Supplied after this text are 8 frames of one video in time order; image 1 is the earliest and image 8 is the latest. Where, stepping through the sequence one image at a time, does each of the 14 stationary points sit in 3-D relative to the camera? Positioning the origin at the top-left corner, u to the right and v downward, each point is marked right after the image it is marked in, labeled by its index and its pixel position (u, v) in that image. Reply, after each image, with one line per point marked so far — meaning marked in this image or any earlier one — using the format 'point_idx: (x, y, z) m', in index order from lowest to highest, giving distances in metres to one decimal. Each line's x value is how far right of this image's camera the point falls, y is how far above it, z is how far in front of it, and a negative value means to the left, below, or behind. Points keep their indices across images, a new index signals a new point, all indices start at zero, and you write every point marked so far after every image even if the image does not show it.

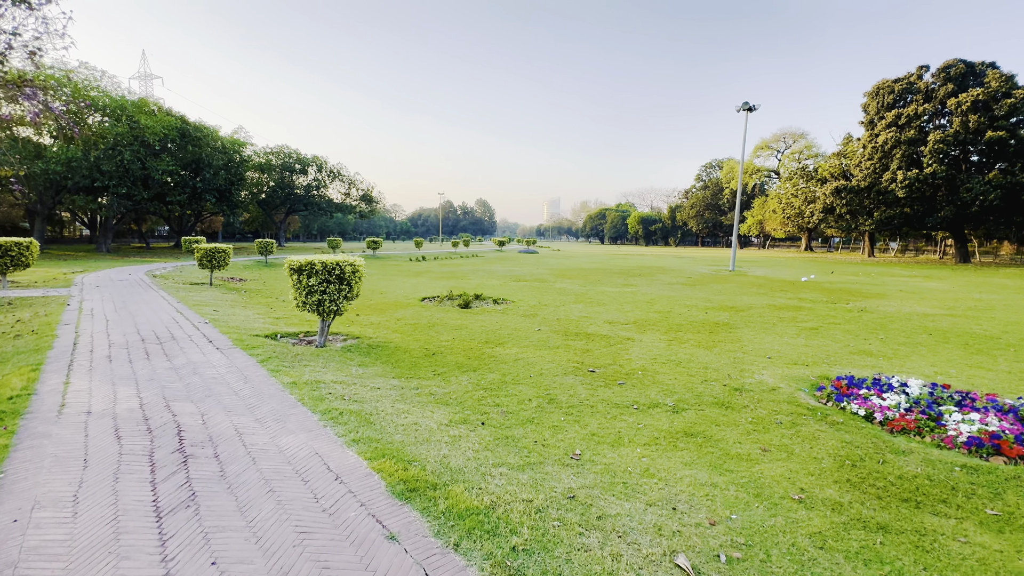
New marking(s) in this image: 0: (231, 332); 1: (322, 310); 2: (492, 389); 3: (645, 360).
0: (-4.0, -0.6, +6.5) m
1: (-2.8, -0.3, +6.6) m
2: (-0.2, -1.2, +5.1) m
3: (+2.0, -1.1, +6.7) m
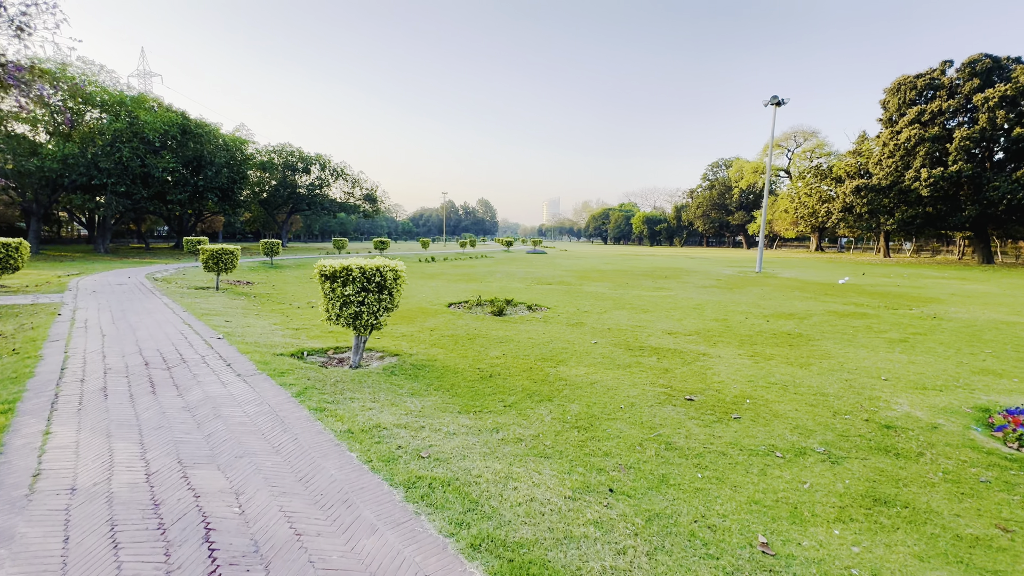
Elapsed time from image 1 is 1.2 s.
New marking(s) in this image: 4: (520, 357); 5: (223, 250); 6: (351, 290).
0: (-3.1, -0.8, +5.4) m
1: (-1.9, -0.5, +5.5) m
2: (+0.7, -1.3, +4.1) m
3: (+2.9, -1.2, +5.6) m
4: (+0.1, -1.0, +6.6) m
5: (-8.1, +1.1, +12.7) m
6: (-1.9, 0.0, +5.3) m
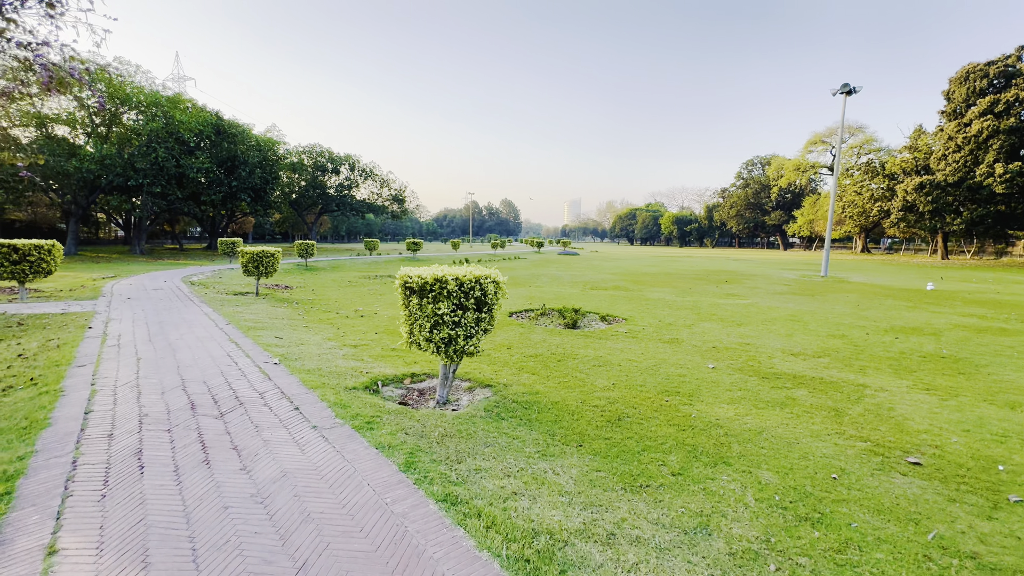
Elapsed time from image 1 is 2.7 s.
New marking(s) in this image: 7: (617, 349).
0: (-1.8, -0.9, +4.3) m
1: (-0.6, -0.6, +4.3) m
2: (+1.9, -1.4, +2.8) m
3: (+4.2, -1.4, +4.2) m
4: (+1.5, -1.2, +5.3) m
5: (-6.5, +0.9, +11.8) m
6: (-0.6, -0.2, +4.2) m
7: (+1.7, -1.0, +7.2) m
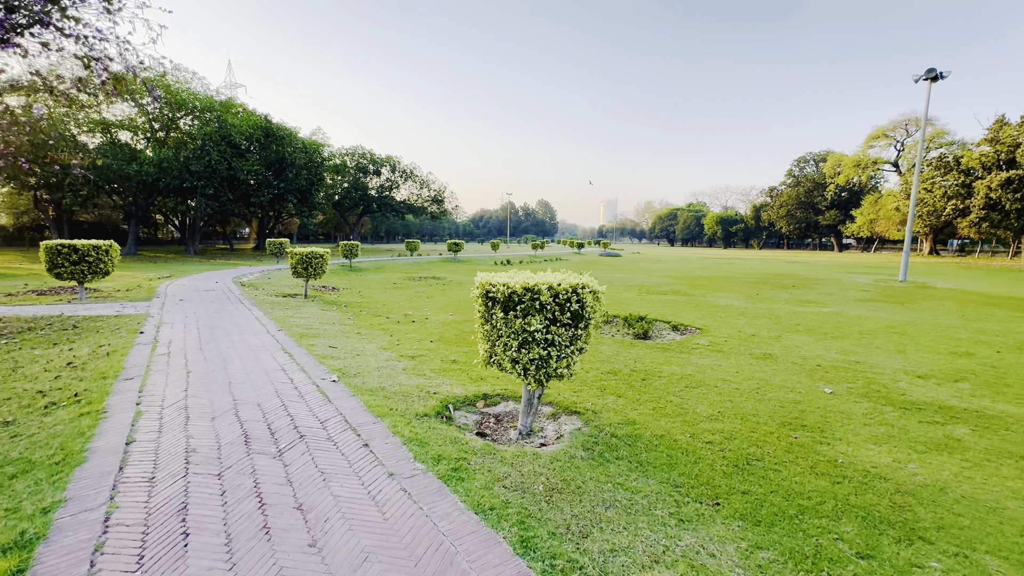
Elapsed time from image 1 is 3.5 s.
0: (-1.0, -1.0, +3.7) m
1: (+0.3, -0.7, +3.6) m
2: (+2.6, -1.6, +1.9) m
3: (+5.0, -1.5, +3.2) m
4: (+2.3, -1.3, +4.5) m
5: (-5.1, +0.9, +11.5) m
6: (+0.2, -0.3, +3.4) m
7: (+2.7, -1.1, +6.3) m
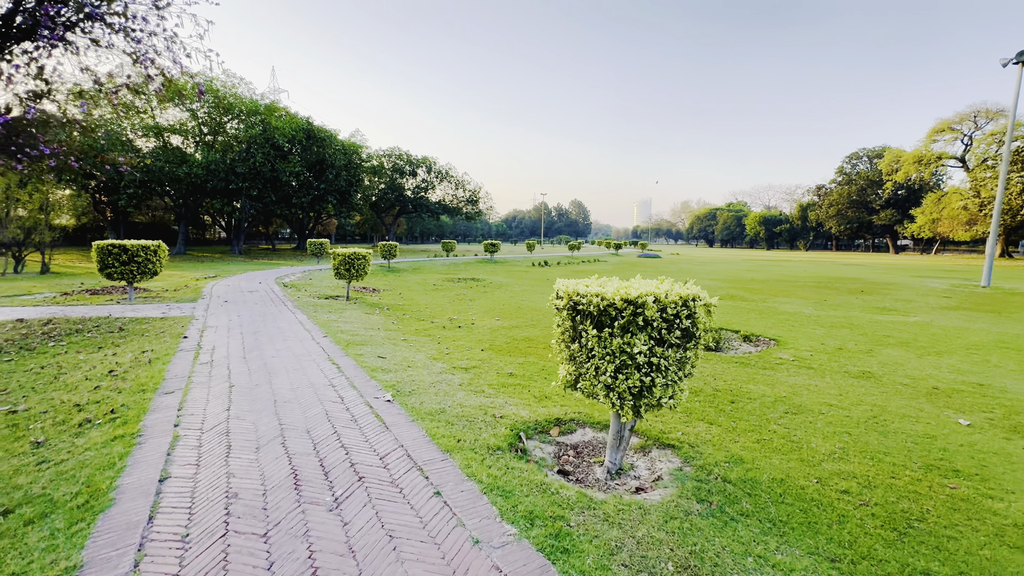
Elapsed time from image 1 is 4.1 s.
0: (-0.4, -1.0, +3.1) m
1: (+0.9, -0.8, +3.0) m
2: (+3.1, -1.6, +1.1) m
3: (+5.5, -1.6, +2.2) m
4: (+3.0, -1.4, +3.7) m
5: (-3.9, +0.8, +11.2) m
6: (+0.8, -0.3, +2.8) m
7: (+3.5, -1.2, +5.5) m
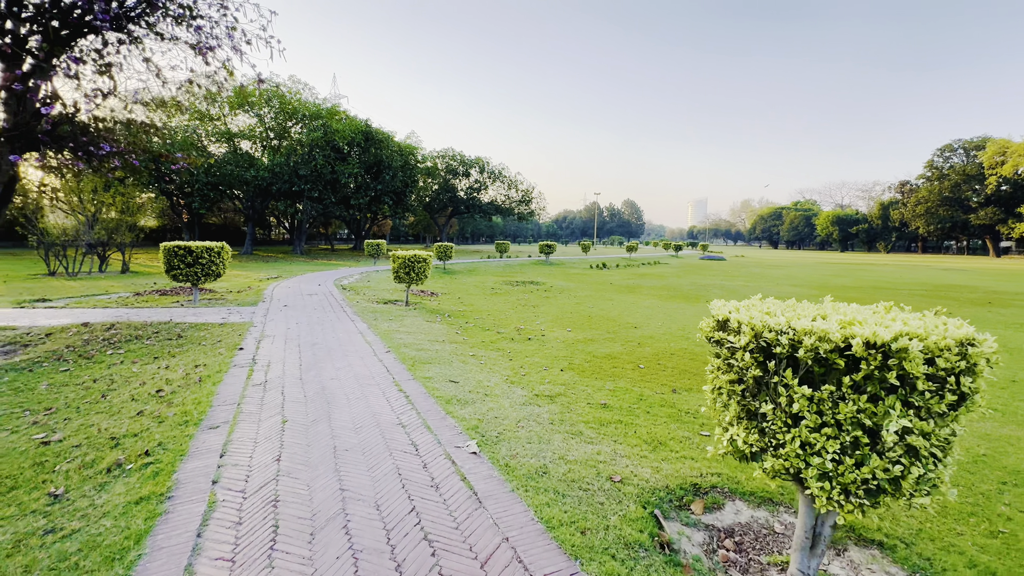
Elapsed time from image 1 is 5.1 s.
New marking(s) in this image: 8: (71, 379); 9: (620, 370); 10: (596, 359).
0: (+0.3, -1.2, +2.2) m
1: (+1.6, -0.9, +1.9) m
2: (+3.6, -1.8, -0.2) m
3: (+6.1, -1.8, +0.7) m
4: (+3.8, -1.6, +2.4) m
5: (-2.3, +0.7, +10.6) m
6: (+1.5, -0.5, +1.8) m
7: (+4.4, -1.4, +4.1) m
8: (-4.8, -1.0, +4.9) m
9: (+1.5, -1.1, +6.1) m
10: (+1.2, -1.1, +6.7) m
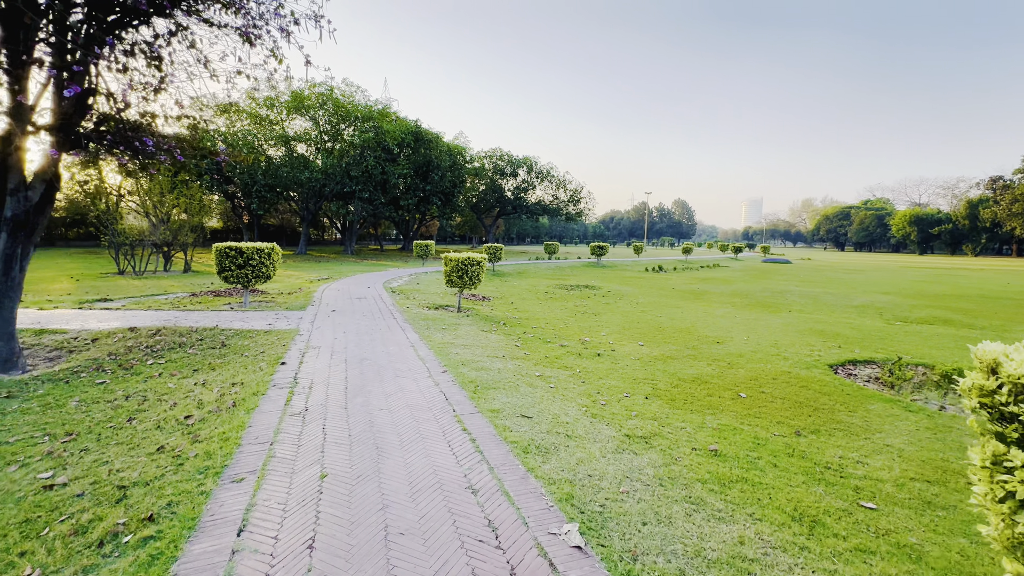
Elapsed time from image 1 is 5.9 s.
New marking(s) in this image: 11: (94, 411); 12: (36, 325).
0: (+0.8, -1.3, +1.3) m
1: (+2.0, -1.1, +0.9) m
2: (+3.8, -2.0, -1.4) m
3: (+6.4, -2.0, -0.8) m
4: (+4.2, -1.7, +1.1) m
5: (-1.0, +0.6, +9.9) m
6: (+1.9, -0.6, +0.7) m
7: (+5.1, -1.6, +2.8) m
8: (-4.1, -1.1, +4.5) m
9: (+2.3, -1.3, +5.1) m
10: (+2.1, -1.2, +5.7) m
11: (-3.8, -1.1, +4.1) m
12: (-7.1, -0.6, +6.7) m
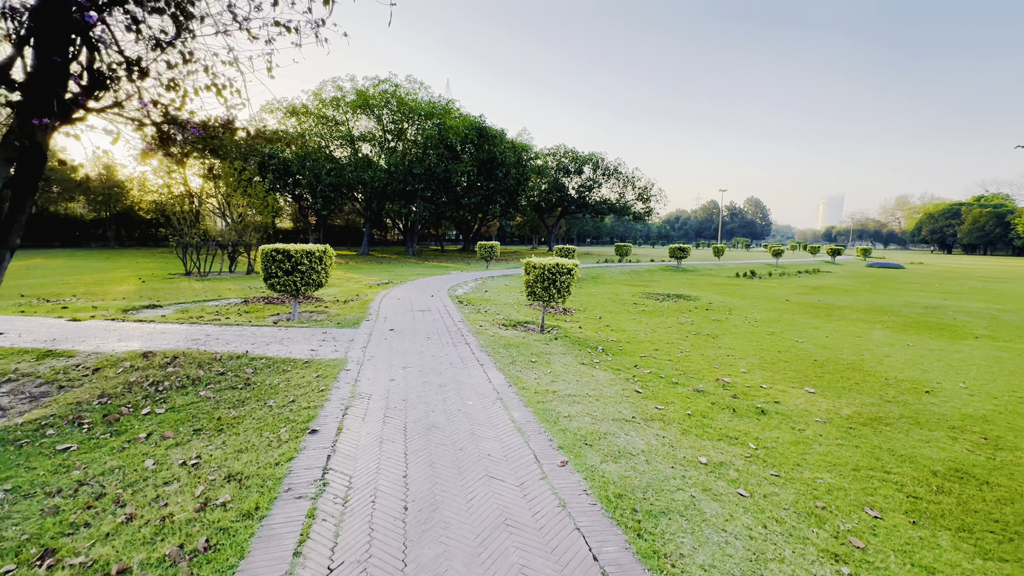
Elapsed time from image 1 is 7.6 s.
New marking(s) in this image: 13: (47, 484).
0: (+1.4, -1.5, -0.8) m
1: (+2.6, -1.3, -1.4) m
2: (+4.0, -2.3, -3.8) m
3: (+6.7, -2.3, -3.6) m
4: (+4.8, -2.0, -1.4) m
5: (+0.7, +0.4, +7.9) m
6: (+2.4, -0.9, -1.5) m
7: (+5.8, -1.9, +0.2) m
8: (-3.0, -1.2, +3.0) m
9: (+3.4, -1.5, +2.8) m
10: (+3.3, -1.5, +3.4) m
11: (-2.8, -1.3, +2.5) m
12: (-5.7, -0.7, +5.5) m
13: (-3.0, -1.2, +2.9) m
